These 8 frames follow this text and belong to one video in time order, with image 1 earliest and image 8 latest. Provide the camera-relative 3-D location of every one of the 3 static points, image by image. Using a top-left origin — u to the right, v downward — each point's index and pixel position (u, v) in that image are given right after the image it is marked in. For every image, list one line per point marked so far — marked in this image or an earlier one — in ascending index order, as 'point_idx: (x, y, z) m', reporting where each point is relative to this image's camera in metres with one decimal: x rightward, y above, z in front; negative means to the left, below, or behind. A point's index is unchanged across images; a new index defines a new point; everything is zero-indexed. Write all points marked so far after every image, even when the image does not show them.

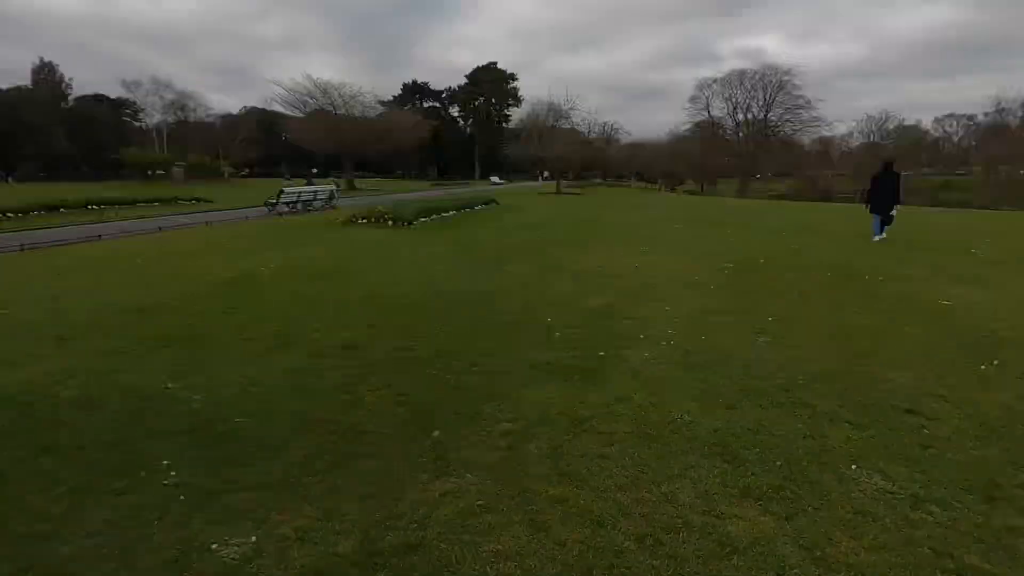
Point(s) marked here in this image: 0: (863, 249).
0: (+8.8, +0.9, +13.3) m
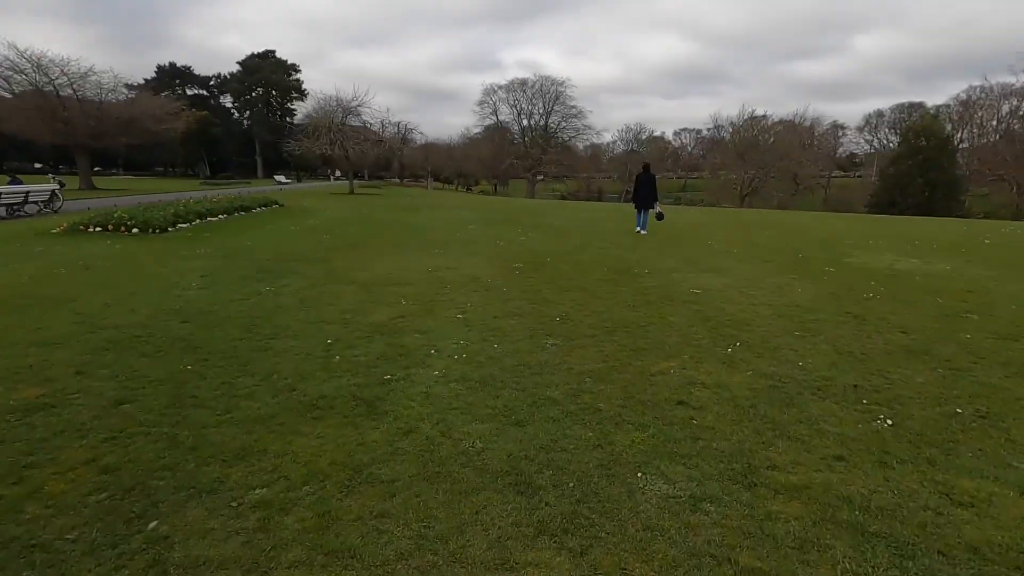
0: (+3.3, +1.2, +14.9) m
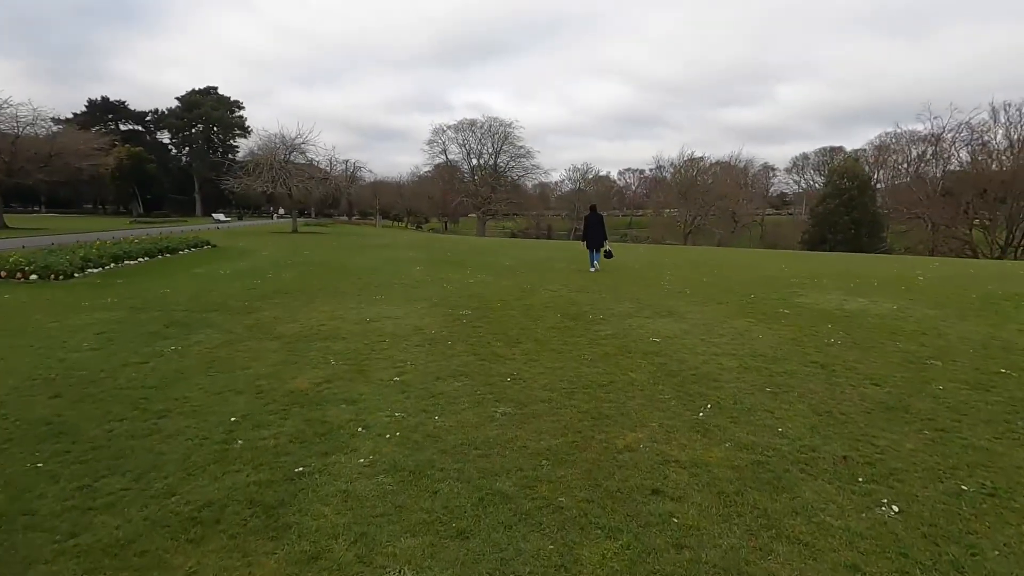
0: (+2.0, 0.0, +14.4) m
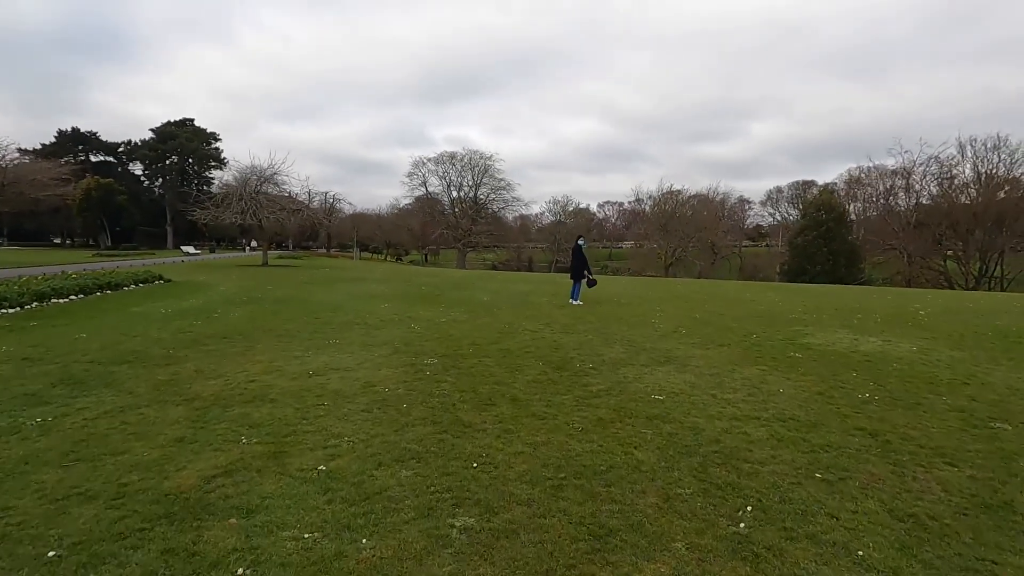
0: (+1.4, -0.9, +13.0) m
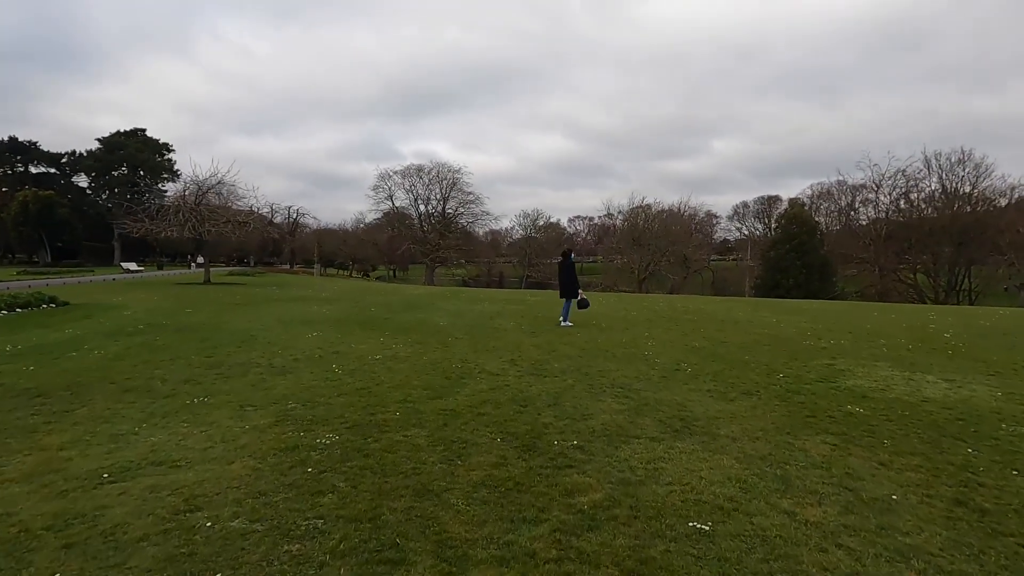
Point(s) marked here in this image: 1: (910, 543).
0: (+0.5, -1.4, +10.0) m
1: (+2.7, -1.7, +3.6) m
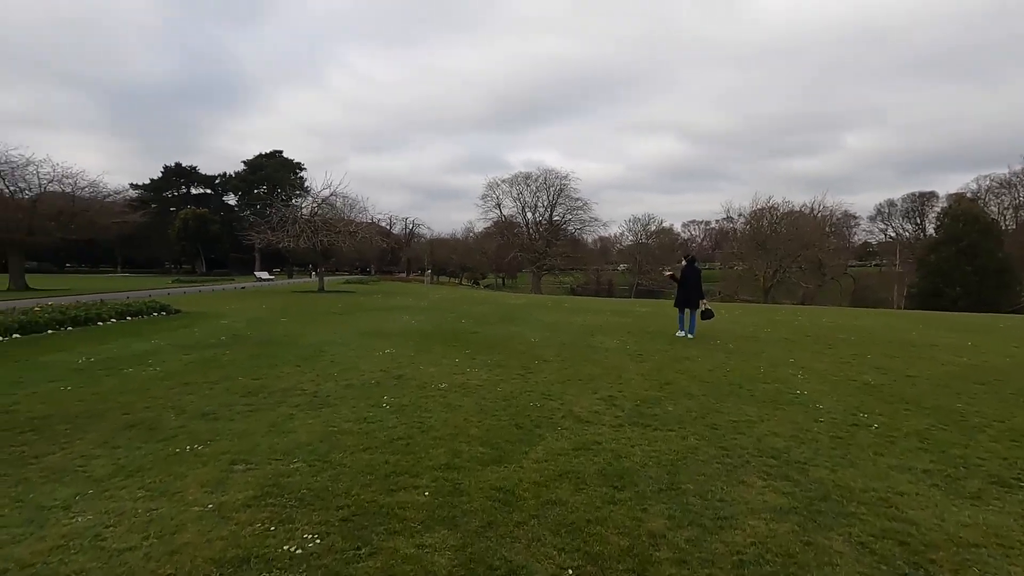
0: (+1.9, -1.6, +7.3) m
1: (+2.7, -1.8, +0.7) m
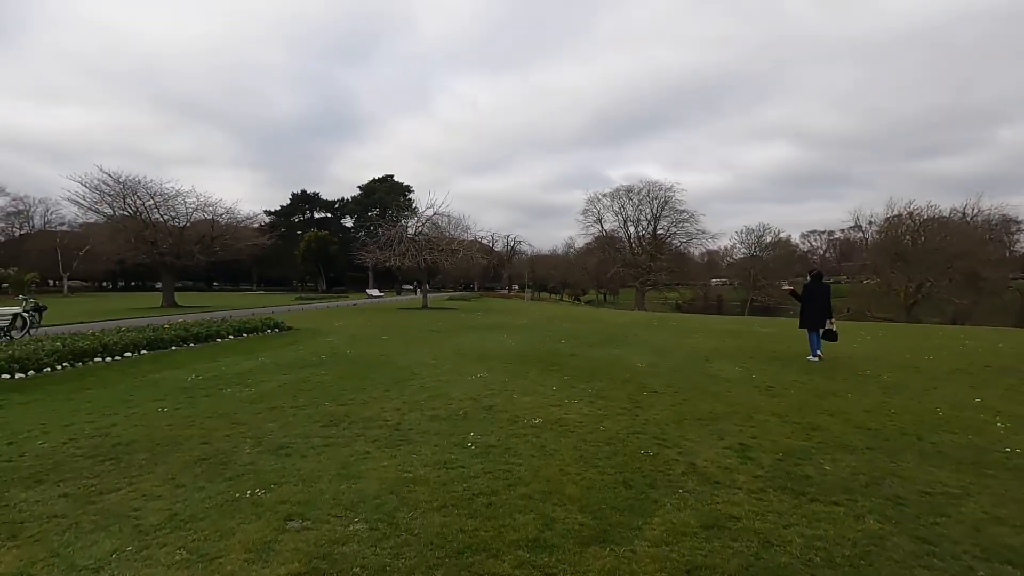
0: (+3.1, -1.9, +5.7) m
1: (+2.6, -1.9, -1.0) m
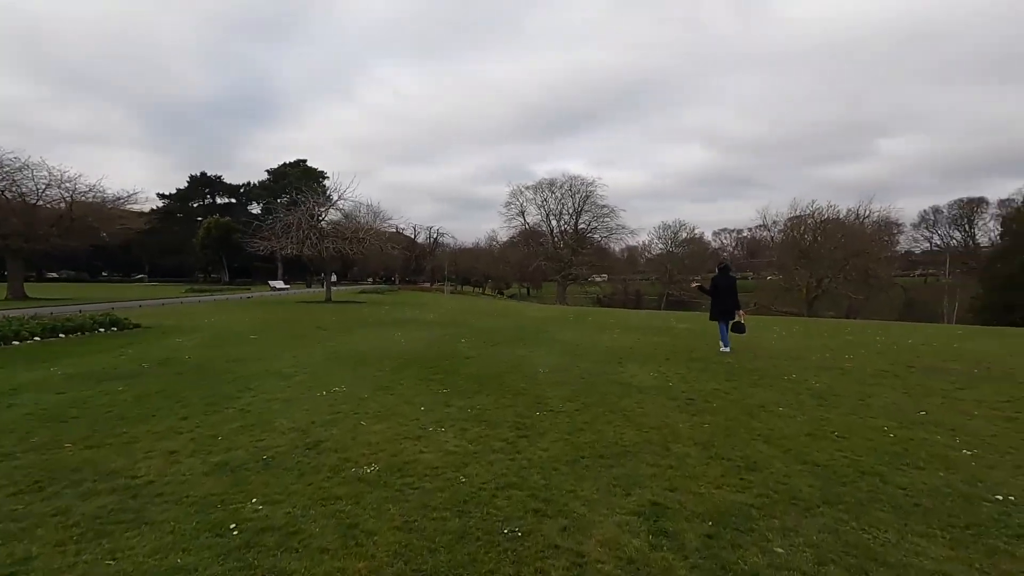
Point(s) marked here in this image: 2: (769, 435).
0: (+1.6, -1.8, +3.7) m
1: (+2.1, -1.9, -3.0) m
2: (+3.1, -1.7, +6.3) m
